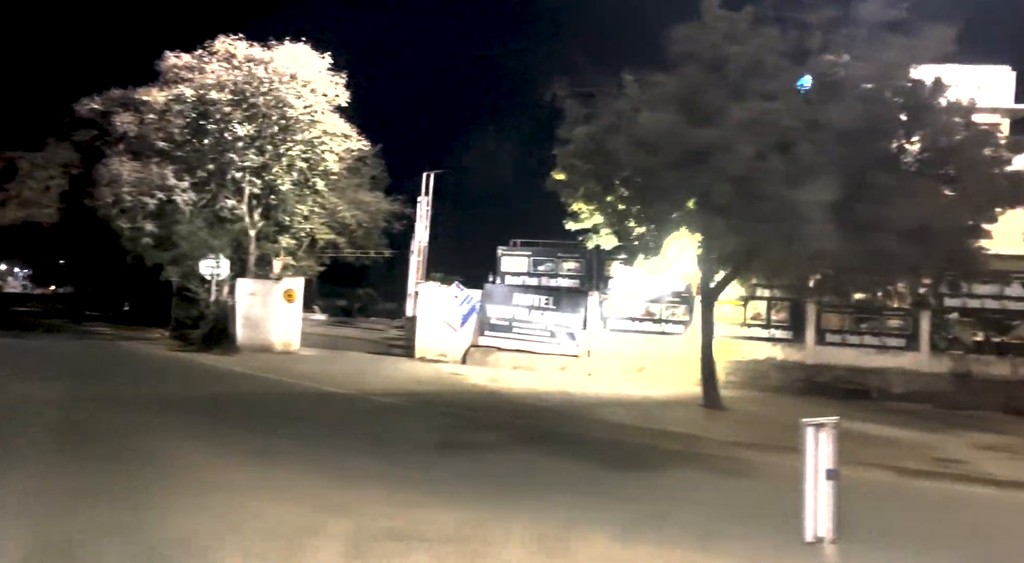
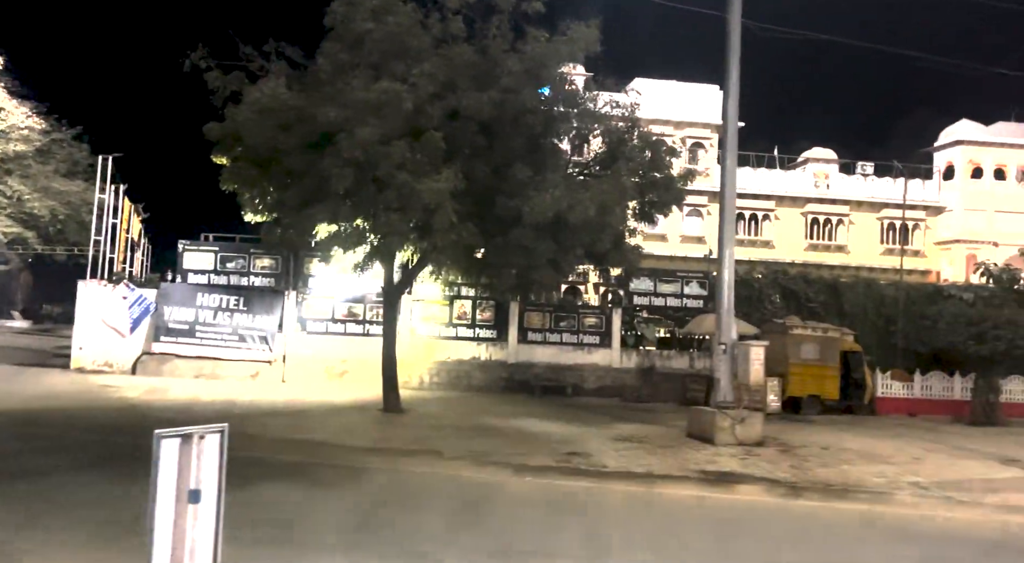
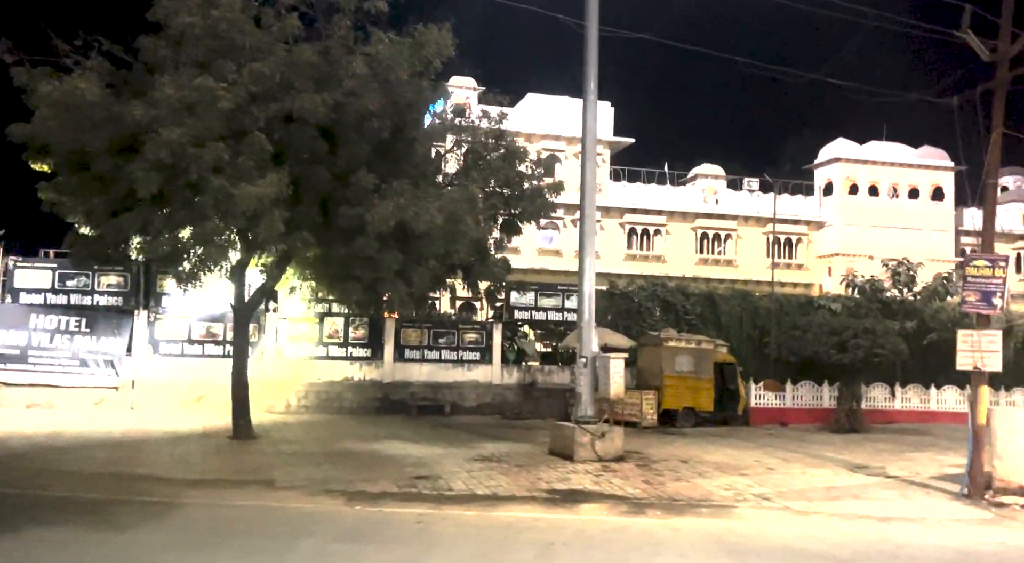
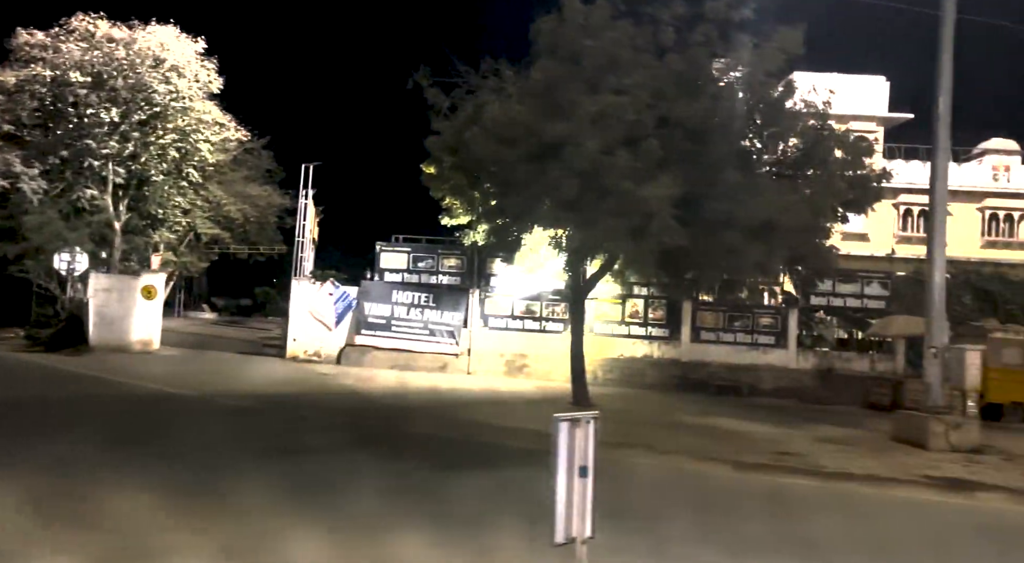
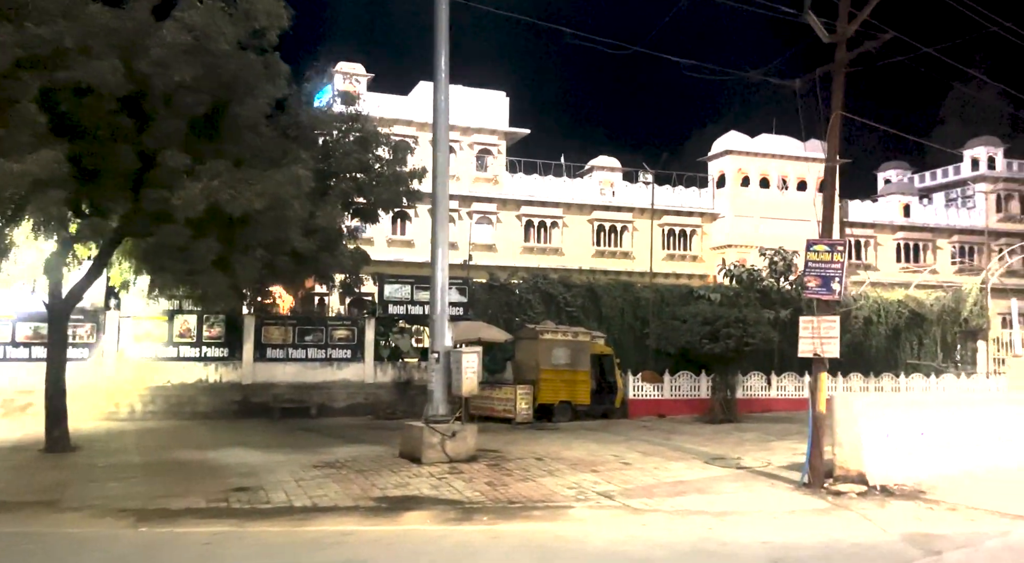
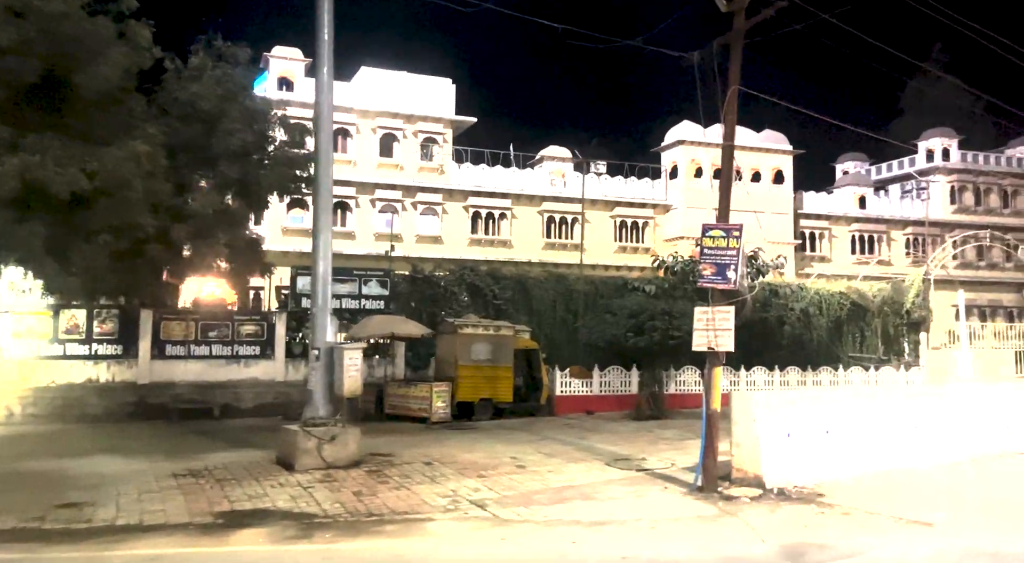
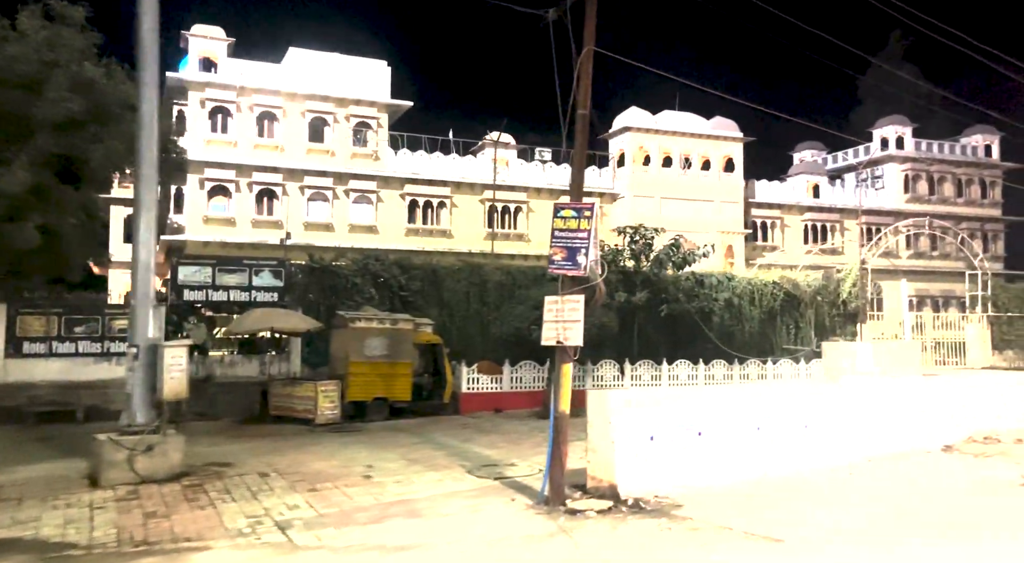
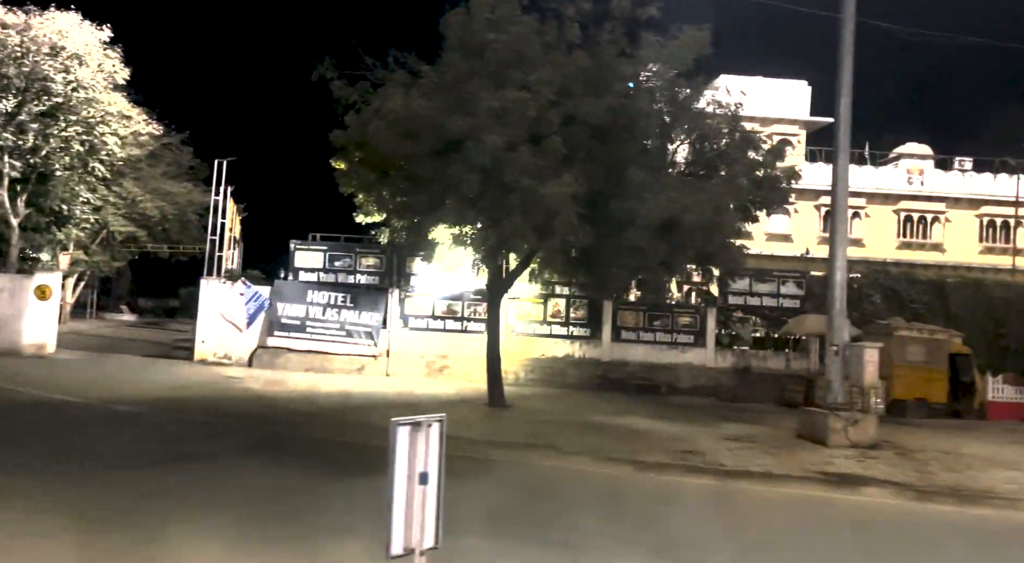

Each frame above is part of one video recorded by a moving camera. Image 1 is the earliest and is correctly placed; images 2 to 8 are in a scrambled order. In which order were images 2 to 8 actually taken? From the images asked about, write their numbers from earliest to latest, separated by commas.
4, 8, 2, 3, 5, 6, 7
